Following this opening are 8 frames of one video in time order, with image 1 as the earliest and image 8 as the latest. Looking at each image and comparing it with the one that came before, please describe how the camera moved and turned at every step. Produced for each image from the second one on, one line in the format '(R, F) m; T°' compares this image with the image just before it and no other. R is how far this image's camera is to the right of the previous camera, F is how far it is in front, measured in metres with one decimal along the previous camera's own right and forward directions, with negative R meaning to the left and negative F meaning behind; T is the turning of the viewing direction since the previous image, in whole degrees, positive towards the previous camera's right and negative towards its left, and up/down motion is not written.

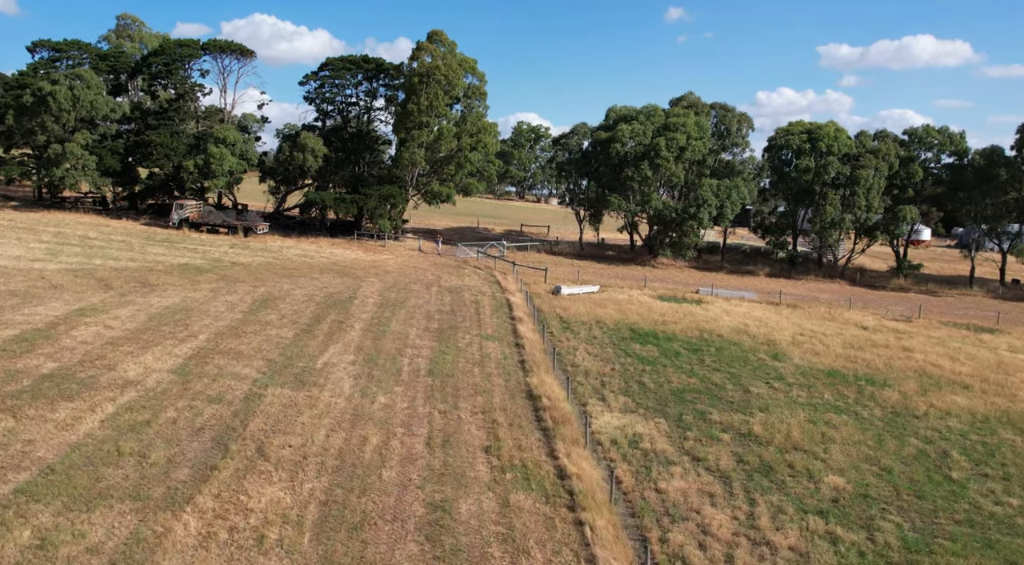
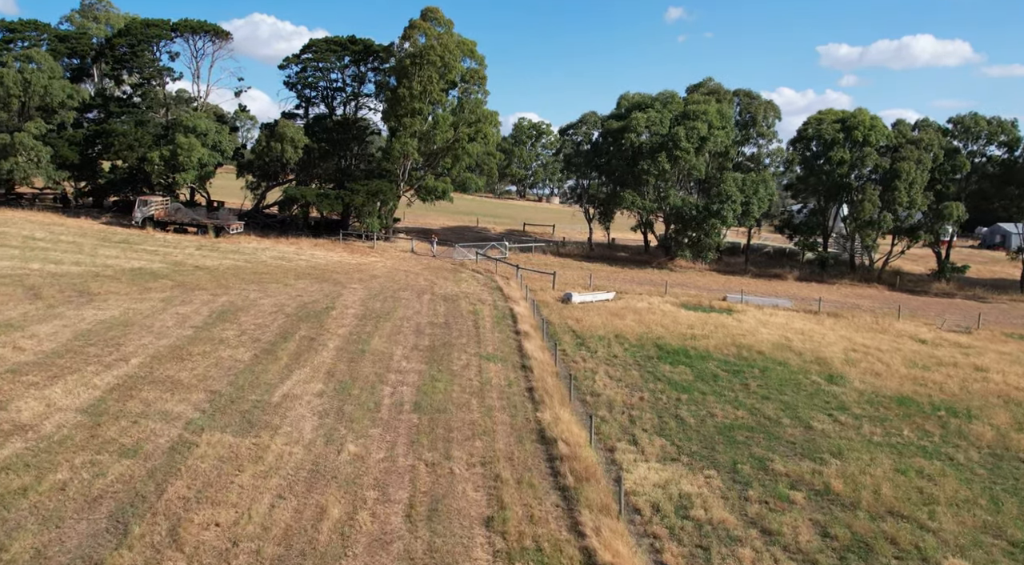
(-0.2, +5.1) m; 0°
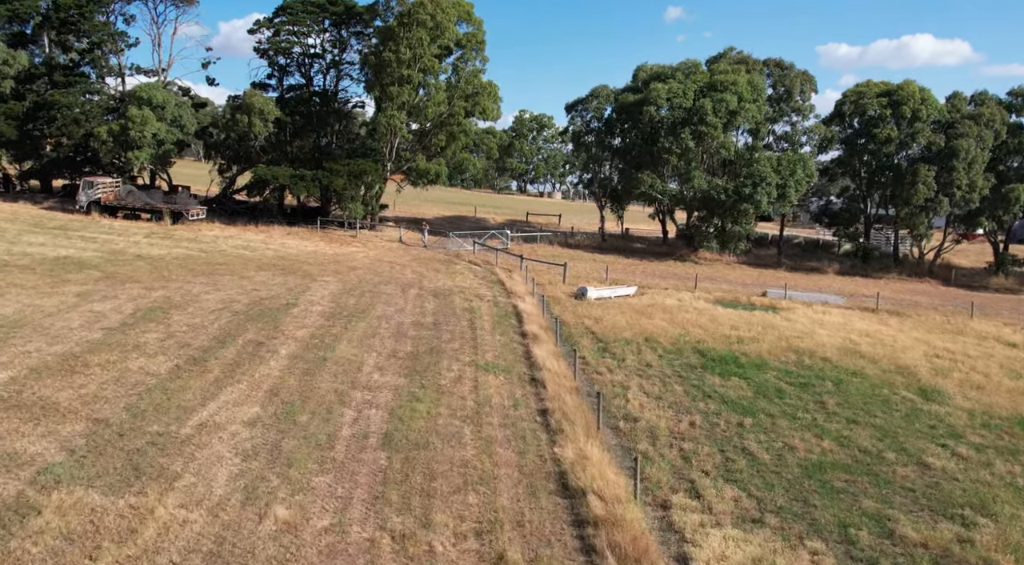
(-0.2, +5.8) m; 0°
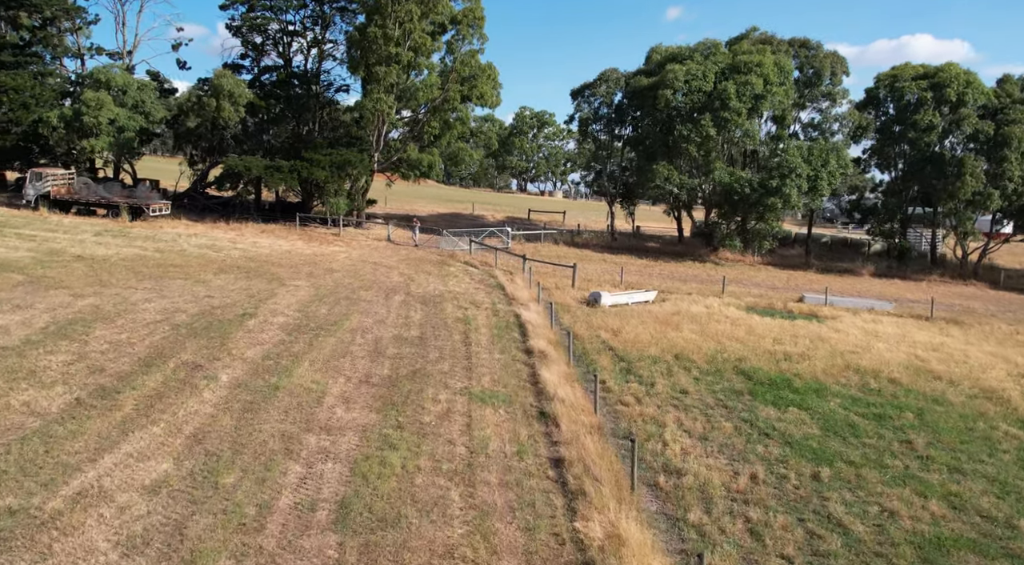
(-0.1, +4.2) m; 0°
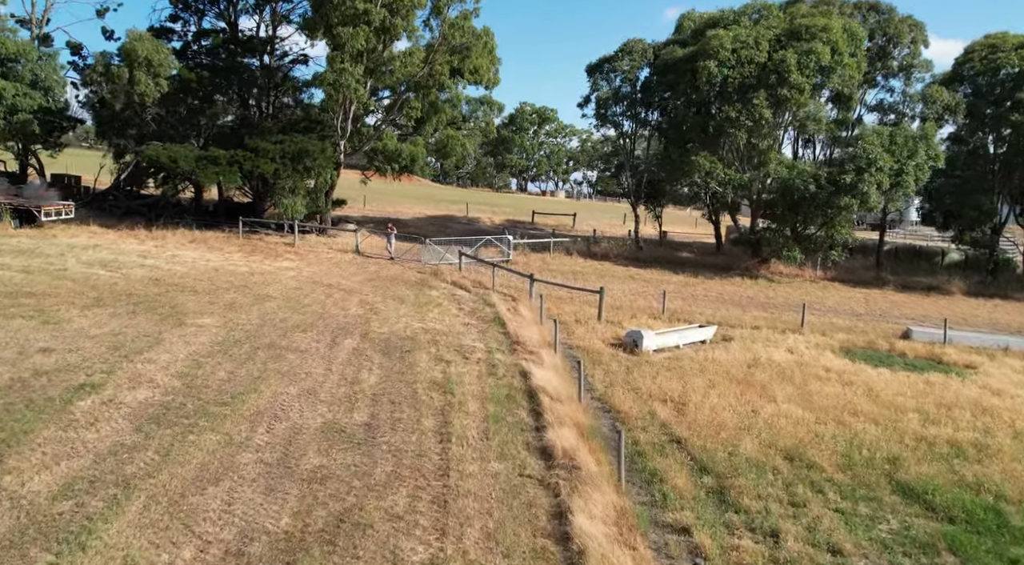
(-0.1, +7.8) m; 0°
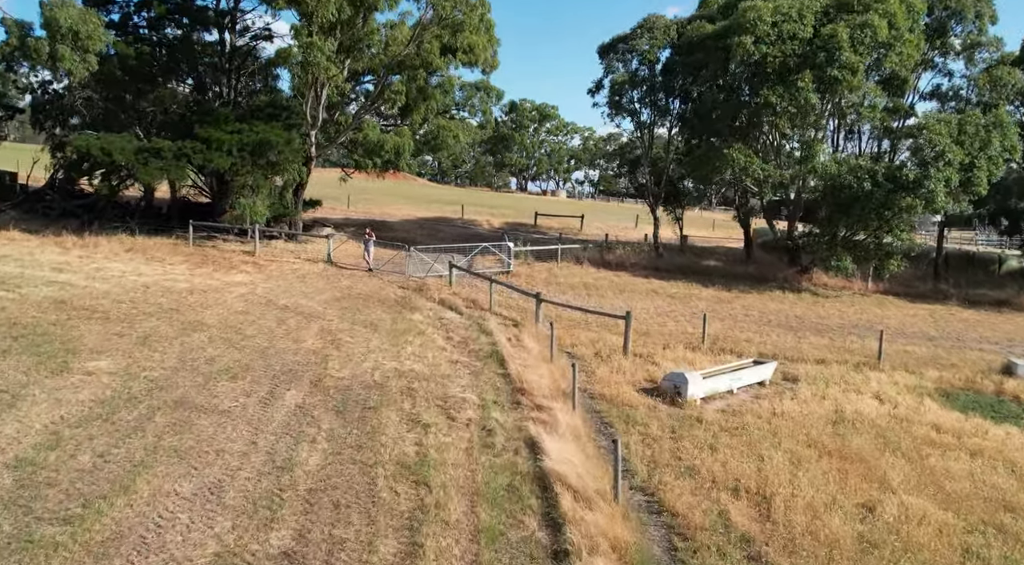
(-0.1, +4.5) m; 0°
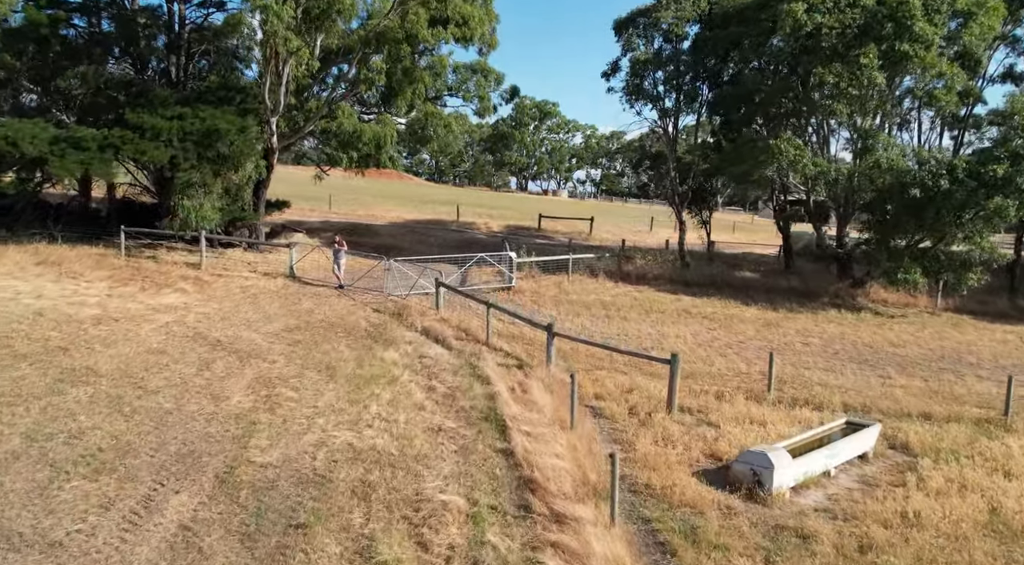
(-0.1, +4.3) m; 0°
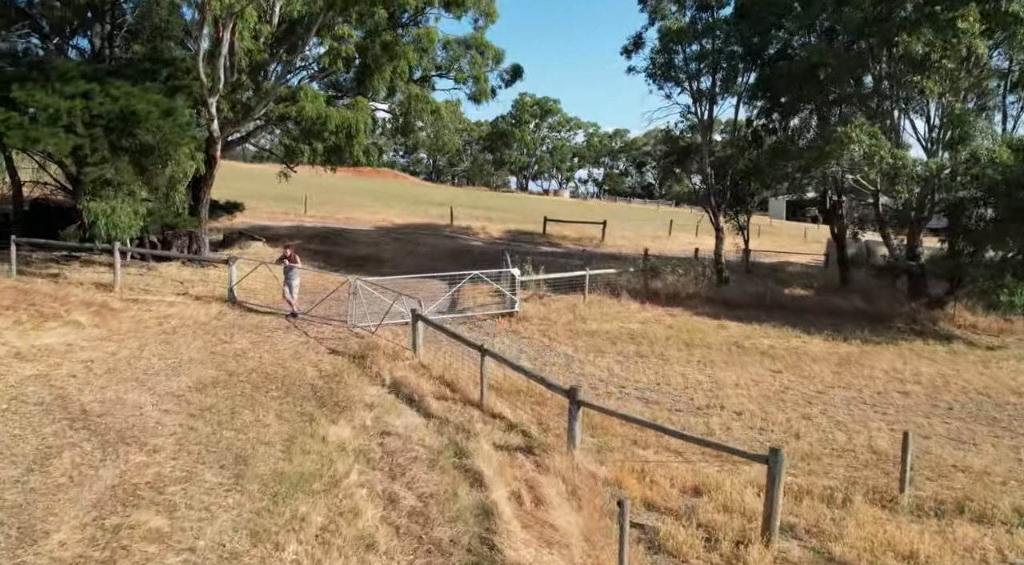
(-0.1, +4.4) m; 0°
